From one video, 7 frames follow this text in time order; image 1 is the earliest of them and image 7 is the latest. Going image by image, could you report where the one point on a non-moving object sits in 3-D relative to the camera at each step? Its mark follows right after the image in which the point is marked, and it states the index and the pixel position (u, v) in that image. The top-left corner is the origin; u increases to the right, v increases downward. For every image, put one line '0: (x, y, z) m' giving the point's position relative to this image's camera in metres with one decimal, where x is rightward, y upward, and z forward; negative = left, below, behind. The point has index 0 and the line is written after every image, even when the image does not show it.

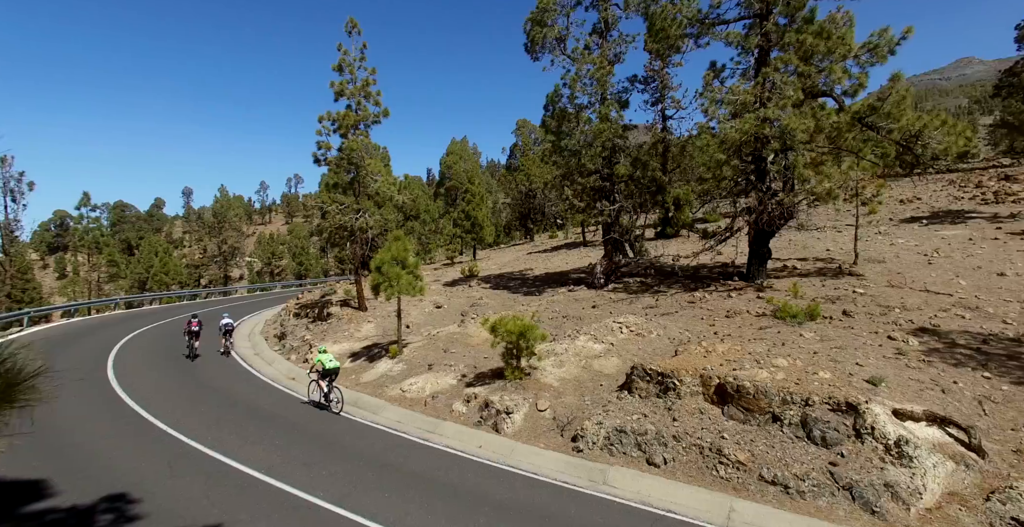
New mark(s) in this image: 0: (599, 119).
0: (+3.1, +5.2, +16.5) m
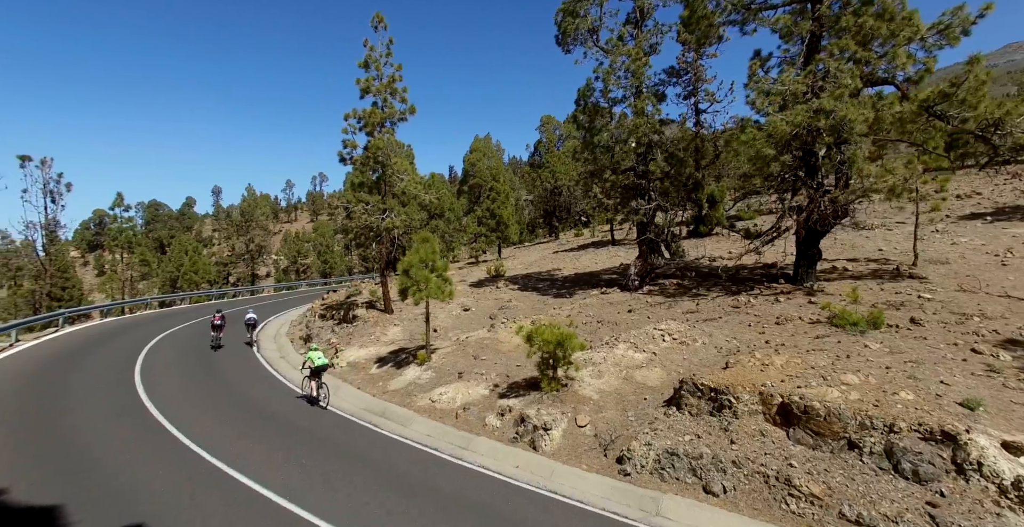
0: (+4.2, +5.1, +15.8) m
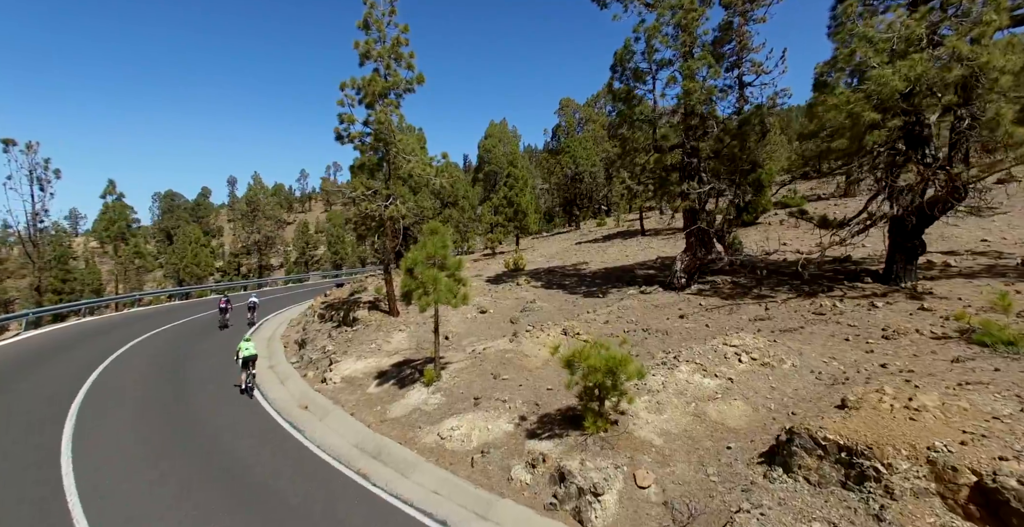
0: (+4.9, +5.3, +13.1) m
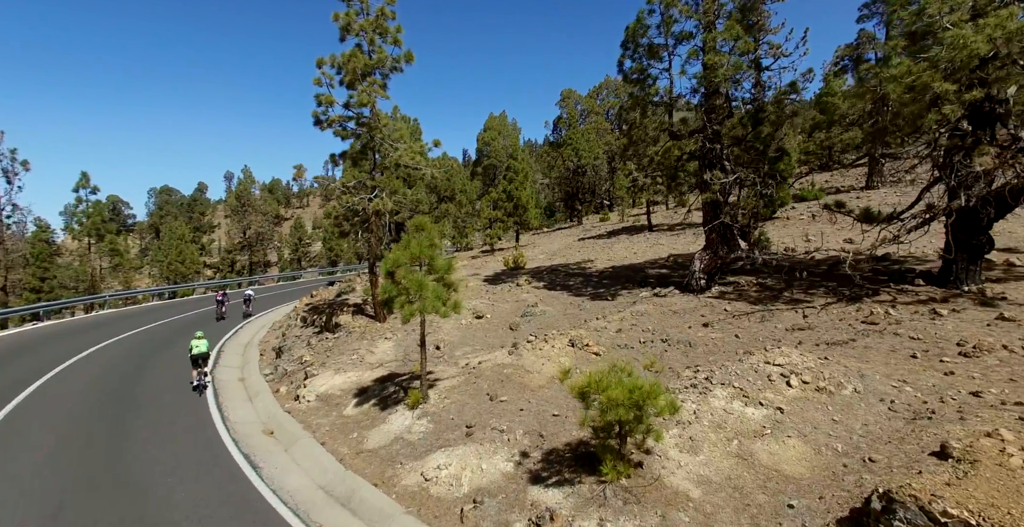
0: (+4.8, +5.3, +11.6) m
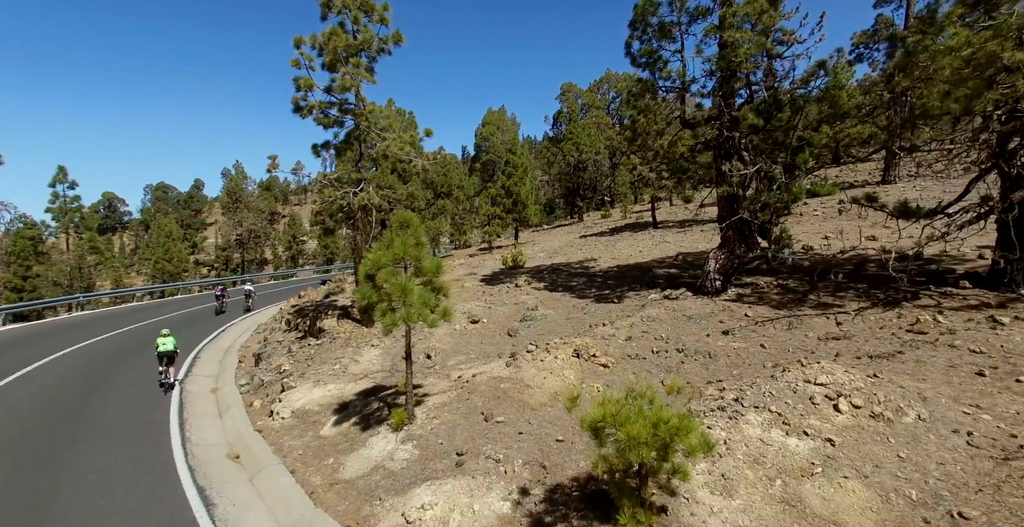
0: (+4.8, +5.3, +10.5) m
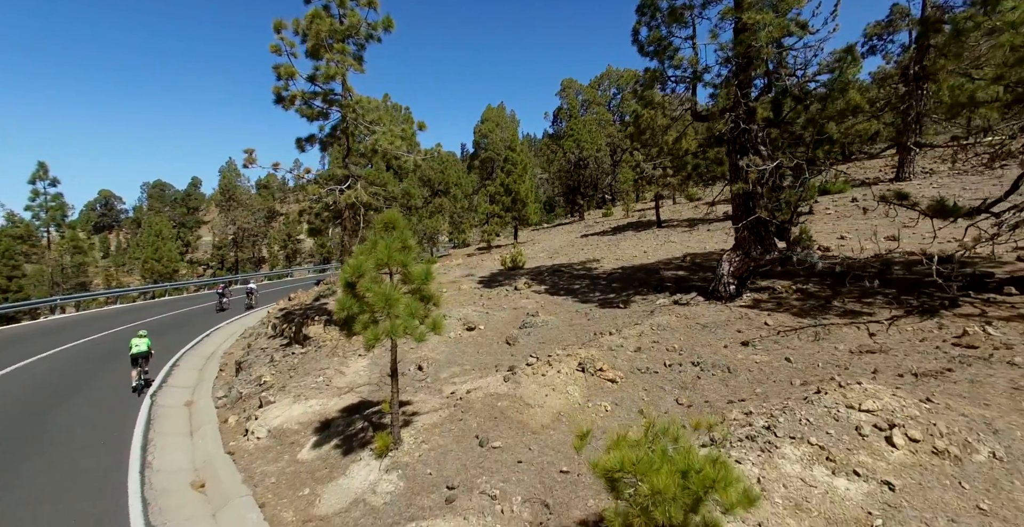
0: (+4.8, +5.2, +9.7) m
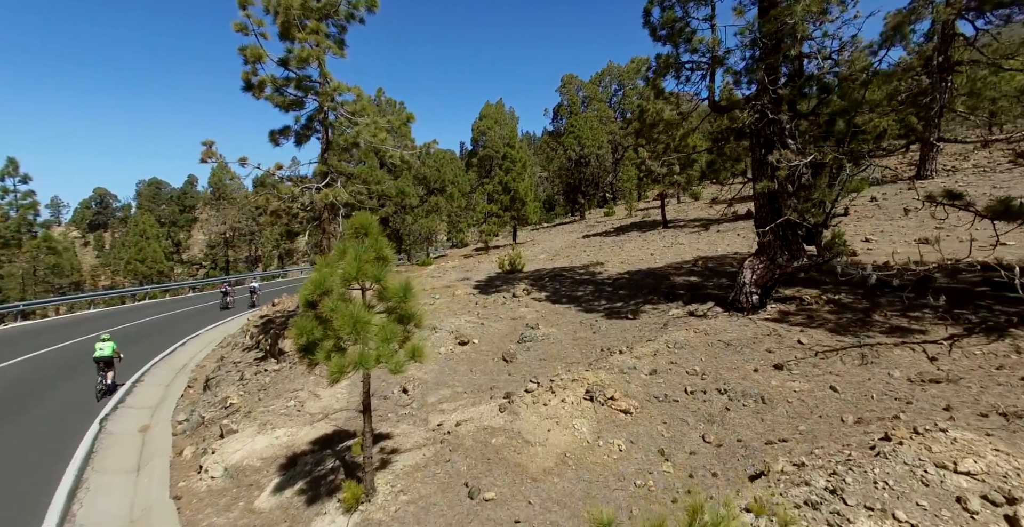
0: (+4.7, +5.1, +8.5) m
